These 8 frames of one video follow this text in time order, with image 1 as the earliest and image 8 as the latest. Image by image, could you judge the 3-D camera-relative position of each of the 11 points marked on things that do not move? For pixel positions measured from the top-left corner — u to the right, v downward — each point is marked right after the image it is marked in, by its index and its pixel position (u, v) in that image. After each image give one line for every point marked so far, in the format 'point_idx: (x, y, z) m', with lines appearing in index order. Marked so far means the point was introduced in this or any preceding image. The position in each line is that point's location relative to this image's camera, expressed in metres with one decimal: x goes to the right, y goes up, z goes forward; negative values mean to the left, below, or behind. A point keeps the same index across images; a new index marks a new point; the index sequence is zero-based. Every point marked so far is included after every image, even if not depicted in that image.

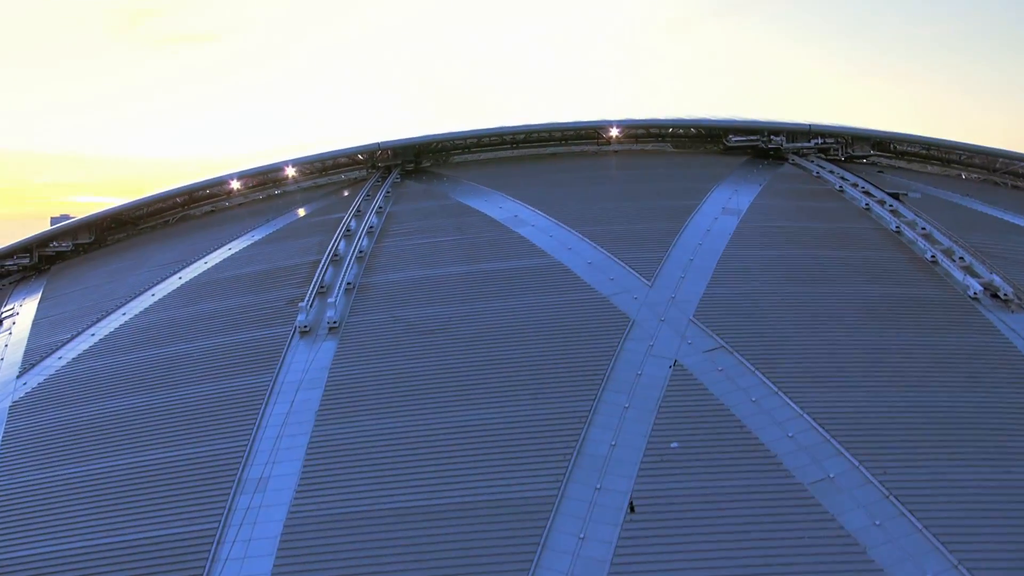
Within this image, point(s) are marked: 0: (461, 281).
0: (-1.0, +0.1, +15.0) m
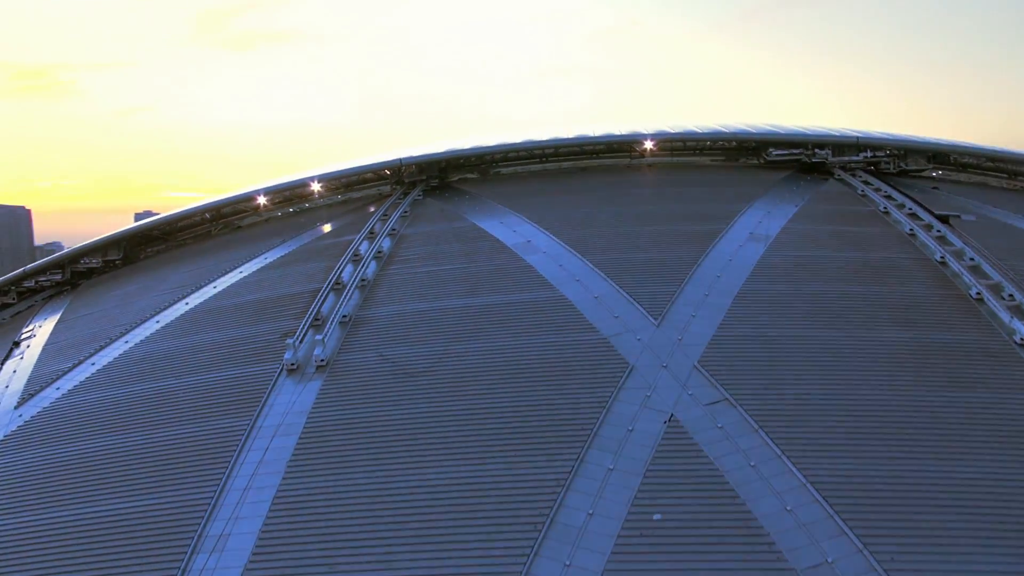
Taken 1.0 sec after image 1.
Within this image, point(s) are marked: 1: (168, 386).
0: (-0.9, -0.5, +14.2) m
1: (-5.8, -1.6, +13.8) m
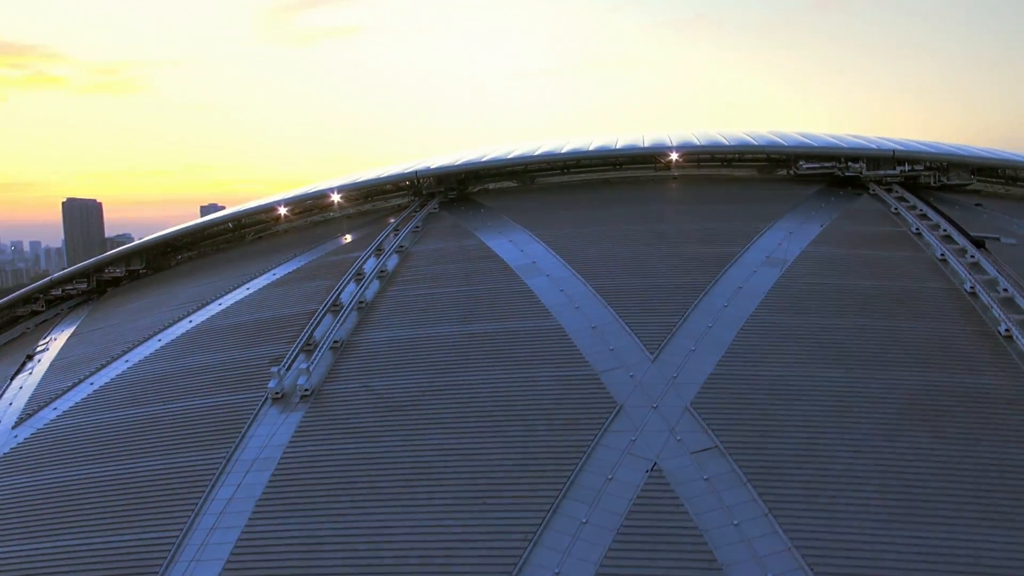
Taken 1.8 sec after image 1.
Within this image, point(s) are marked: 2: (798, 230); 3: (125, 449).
0: (-1.1, -0.9, +13.7) m
1: (-5.9, -2.0, +13.7) m
2: (+5.9, +1.2, +17.2) m
3: (-6.1, -2.5, +13.0) m
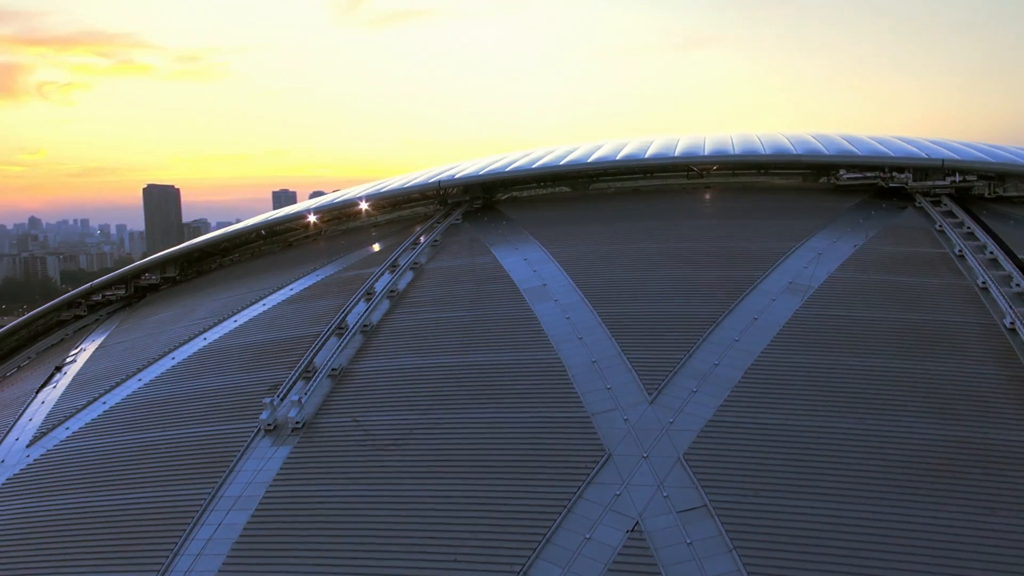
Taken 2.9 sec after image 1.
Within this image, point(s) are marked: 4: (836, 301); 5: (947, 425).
0: (-1.1, -1.4, +13.3) m
1: (-5.9, -2.5, +13.7) m
2: (+6.2, +0.8, +16.1) m
3: (-6.2, -3.0, +13.0) m
4: (+5.4, -0.2, +13.8) m
5: (+5.8, -1.8, +10.9) m
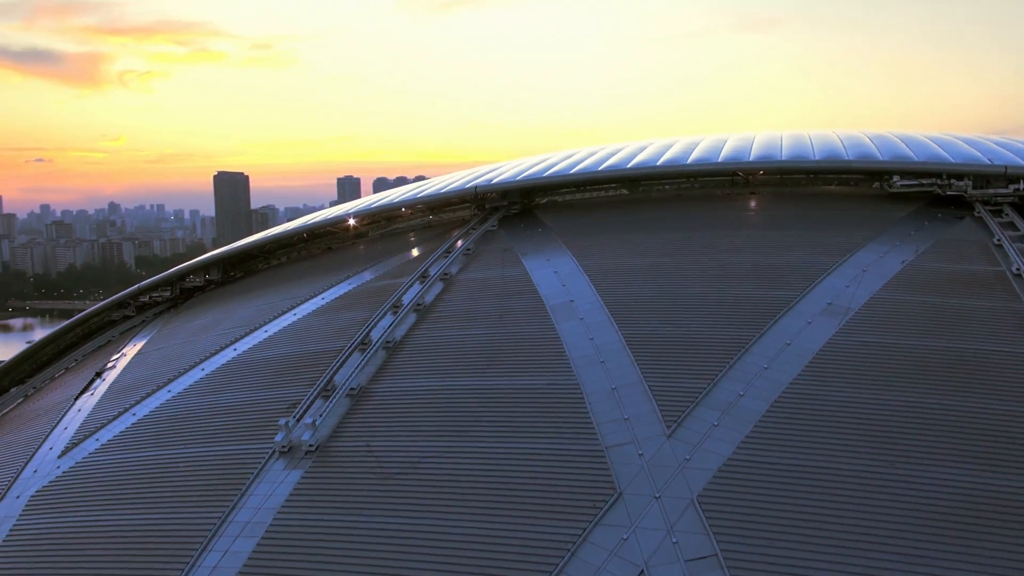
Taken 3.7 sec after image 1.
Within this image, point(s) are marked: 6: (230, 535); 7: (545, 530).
0: (-0.8, -1.8, +13.0) m
1: (-5.6, -2.8, +13.8) m
2: (+6.7, +0.4, +15.2) m
3: (-5.9, -3.3, +13.2) m
4: (+5.7, -0.6, +13.0) m
5: (+5.9, -2.2, +10.1) m
6: (-4.0, -3.5, +11.7) m
7: (+0.4, -3.0, +10.3) m
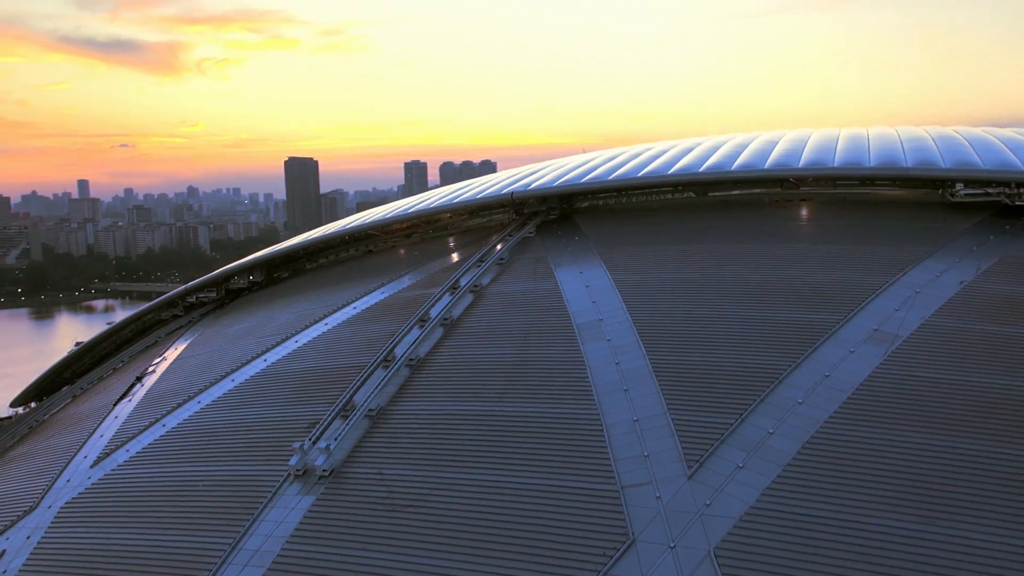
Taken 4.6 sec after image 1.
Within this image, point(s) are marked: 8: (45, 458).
0: (-0.5, -2.1, +12.6) m
1: (-5.2, -3.1, +13.7) m
2: (+7.1, 0.0, +14.1) m
3: (-5.6, -3.6, +13.2) m
4: (+6.0, -1.0, +12.0) m
5: (+5.9, -2.7, +9.2) m
6: (-3.8, -3.8, +11.6) m
7: (+0.5, -3.4, +9.8) m
8: (-9.7, -3.5, +17.1) m
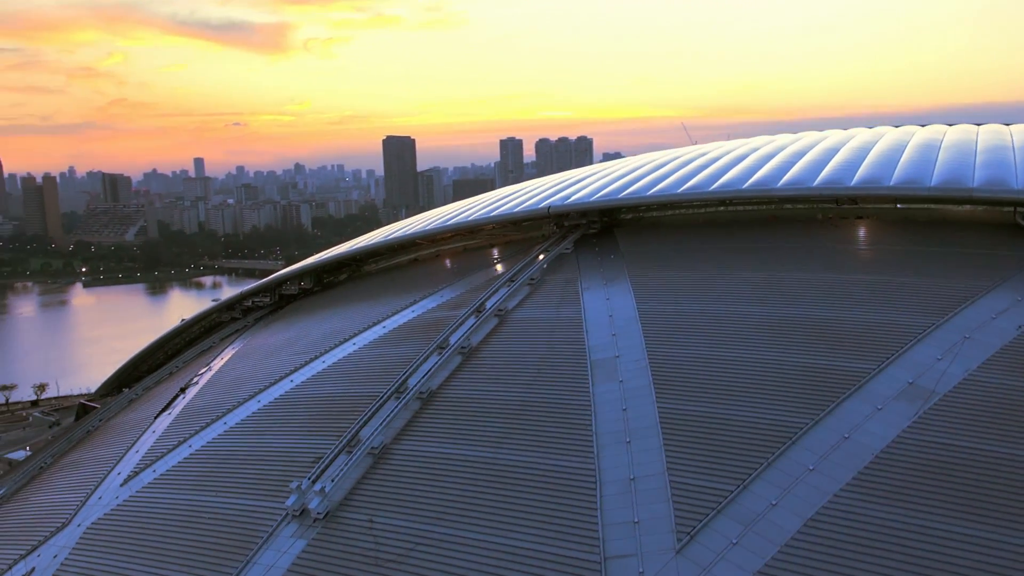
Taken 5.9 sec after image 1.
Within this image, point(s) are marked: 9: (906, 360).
0: (-0.5, -2.7, +12.2) m
1: (-5.1, -3.6, +13.9) m
2: (+7.3, -0.6, +12.7) m
3: (-5.6, -4.1, +13.4) m
4: (+5.9, -1.8, +10.8) m
5: (+5.4, -3.5, +8.0) m
6: (-3.9, -4.4, +11.6) m
7: (+0.1, -4.1, +9.3) m
8: (-9.2, -3.9, +17.8) m
9: (+5.9, -1.1, +12.3) m
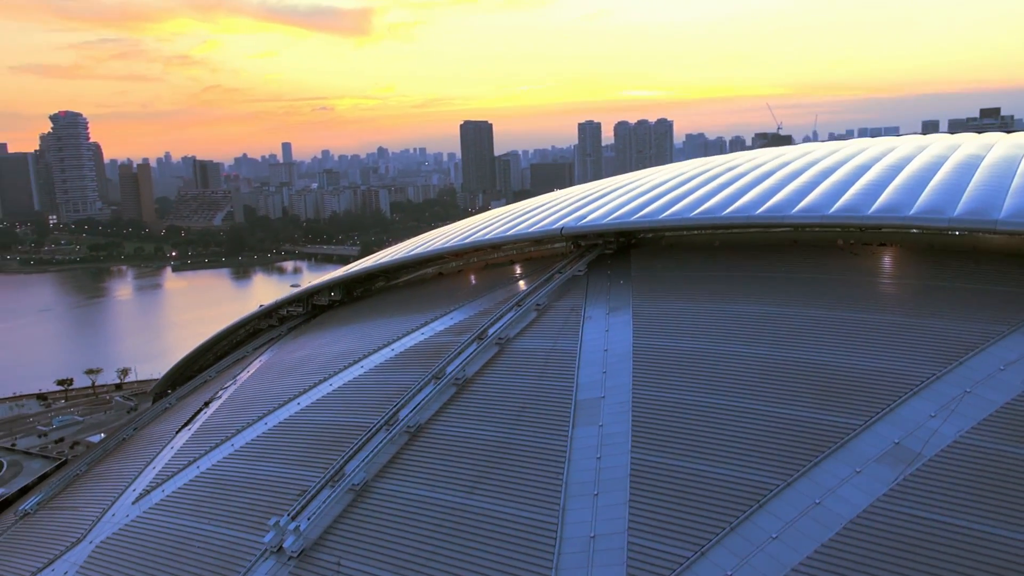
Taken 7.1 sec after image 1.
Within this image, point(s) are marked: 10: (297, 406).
0: (-1.0, -3.4, +12.1) m
1: (-5.4, -4.2, +14.3) m
2: (+6.8, -1.4, +11.9) m
3: (-5.9, -4.7, +13.8) m
4: (+5.3, -2.5, +10.1) m
5: (+4.5, -4.3, +7.4) m
6: (-4.4, -5.1, +11.9) m
7: (-0.6, -4.9, +9.3) m
8: (-9.0, -4.4, +18.6) m
9: (+5.4, -1.8, +11.6) m
10: (-4.5, -2.5, +17.4) m
